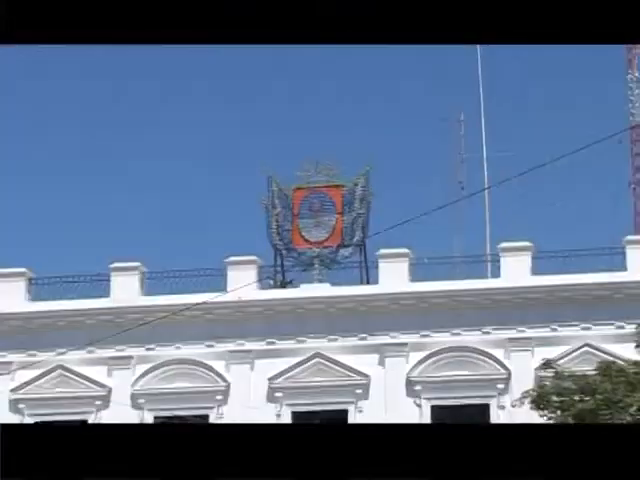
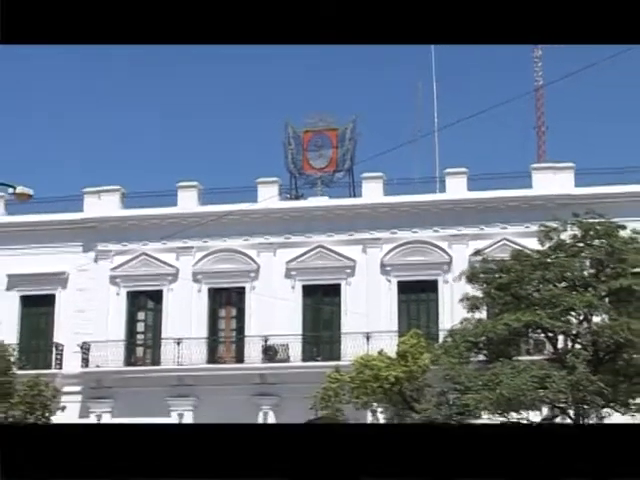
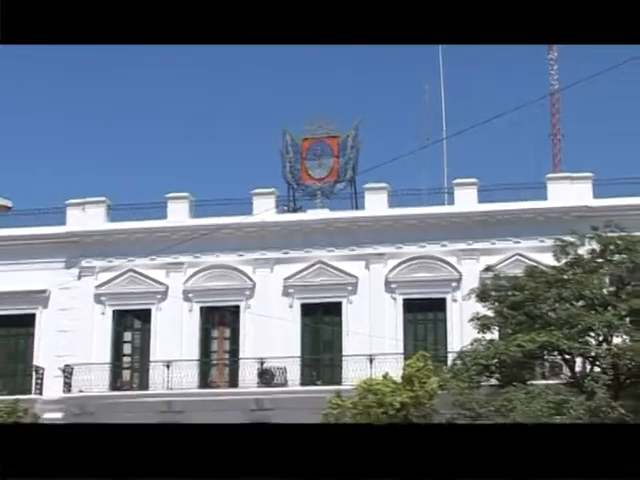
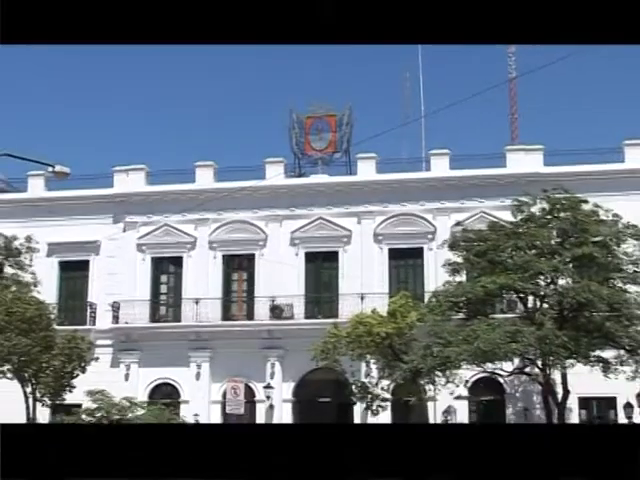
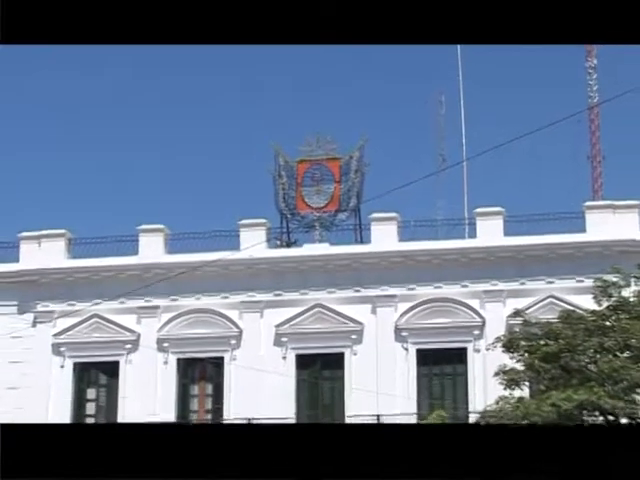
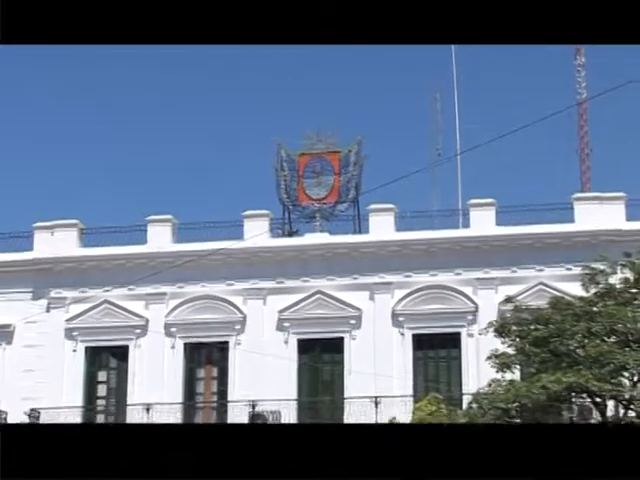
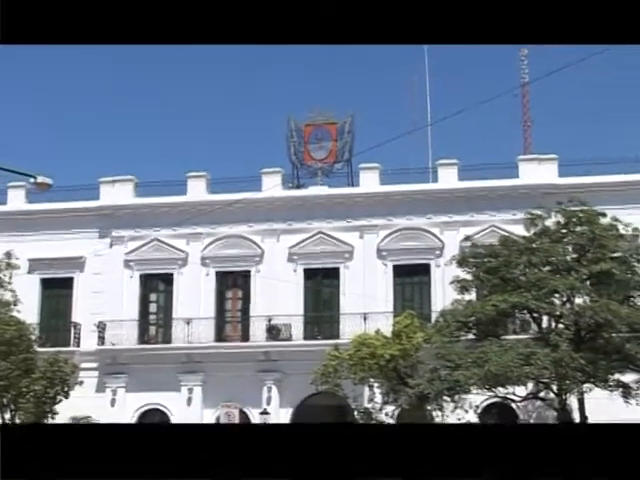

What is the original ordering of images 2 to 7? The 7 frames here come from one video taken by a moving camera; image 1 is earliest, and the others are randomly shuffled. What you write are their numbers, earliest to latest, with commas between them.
5, 6, 3, 2, 7, 4
